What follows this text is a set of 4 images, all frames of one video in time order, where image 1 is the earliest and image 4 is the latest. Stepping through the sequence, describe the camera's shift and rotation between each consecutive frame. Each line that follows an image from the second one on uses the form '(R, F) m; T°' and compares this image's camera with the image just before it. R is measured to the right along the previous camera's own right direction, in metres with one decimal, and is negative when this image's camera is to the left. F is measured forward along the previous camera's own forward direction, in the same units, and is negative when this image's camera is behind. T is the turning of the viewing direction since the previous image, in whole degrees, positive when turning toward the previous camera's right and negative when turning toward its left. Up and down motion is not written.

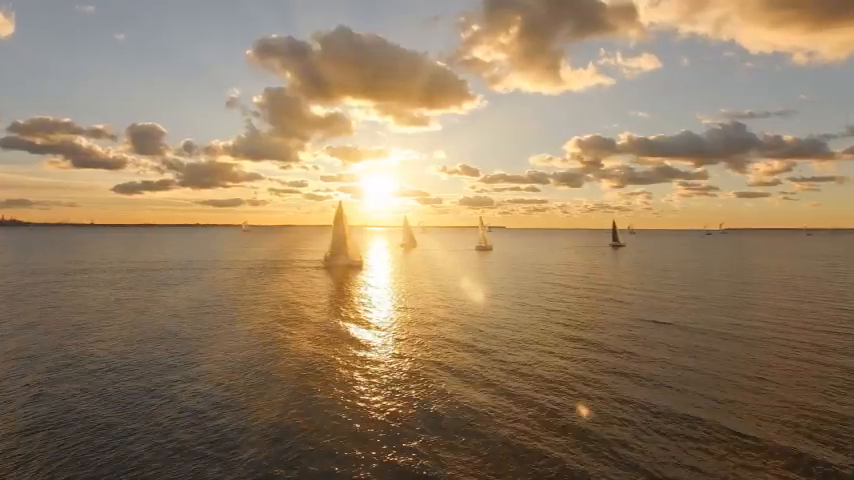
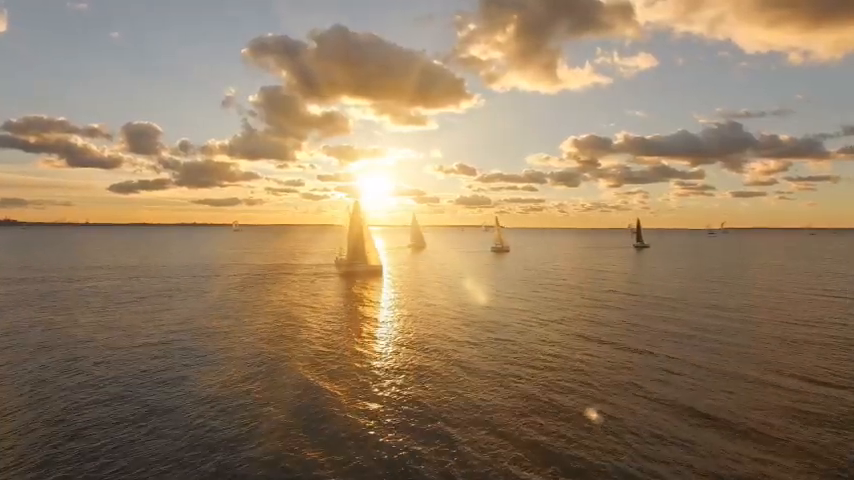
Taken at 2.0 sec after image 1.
(-2.4, +2.3) m; 0°
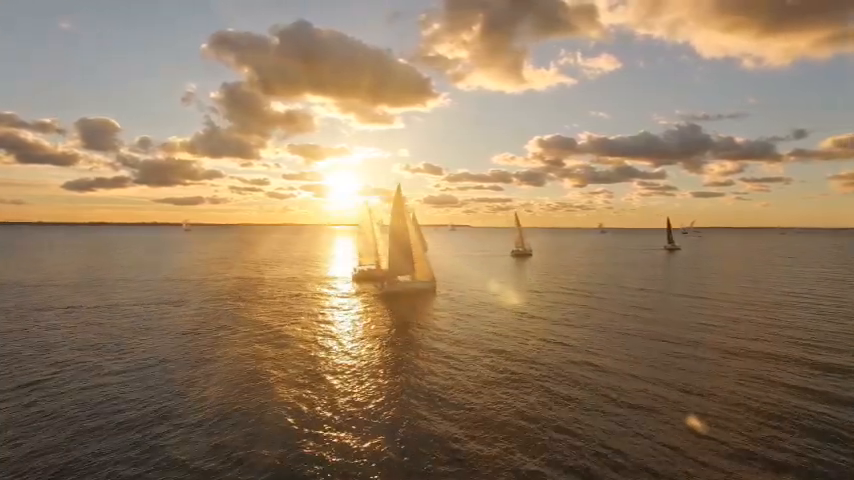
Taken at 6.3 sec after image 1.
(-6.2, +4.9) m; +4°
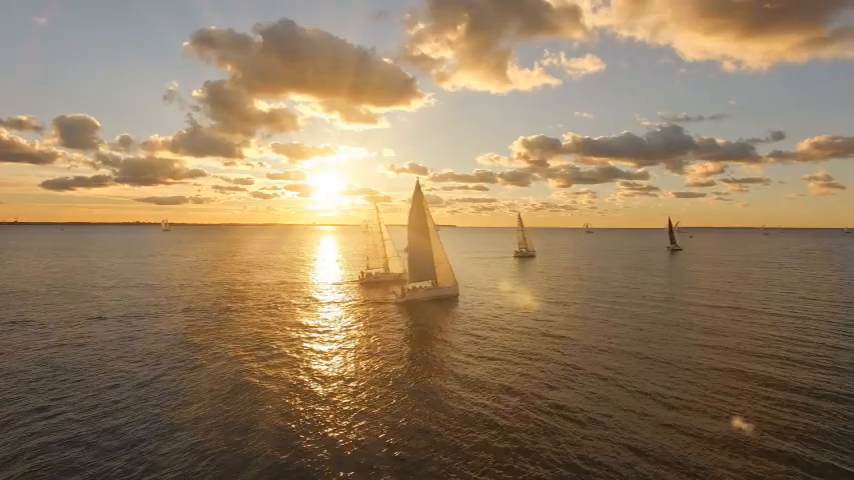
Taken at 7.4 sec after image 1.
(-1.9, +1.2) m; +2°
